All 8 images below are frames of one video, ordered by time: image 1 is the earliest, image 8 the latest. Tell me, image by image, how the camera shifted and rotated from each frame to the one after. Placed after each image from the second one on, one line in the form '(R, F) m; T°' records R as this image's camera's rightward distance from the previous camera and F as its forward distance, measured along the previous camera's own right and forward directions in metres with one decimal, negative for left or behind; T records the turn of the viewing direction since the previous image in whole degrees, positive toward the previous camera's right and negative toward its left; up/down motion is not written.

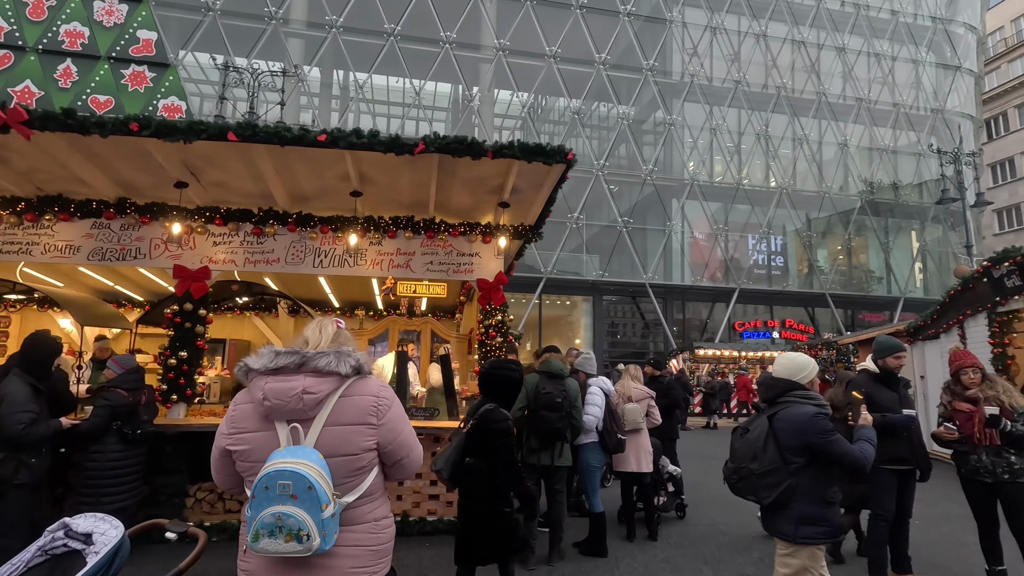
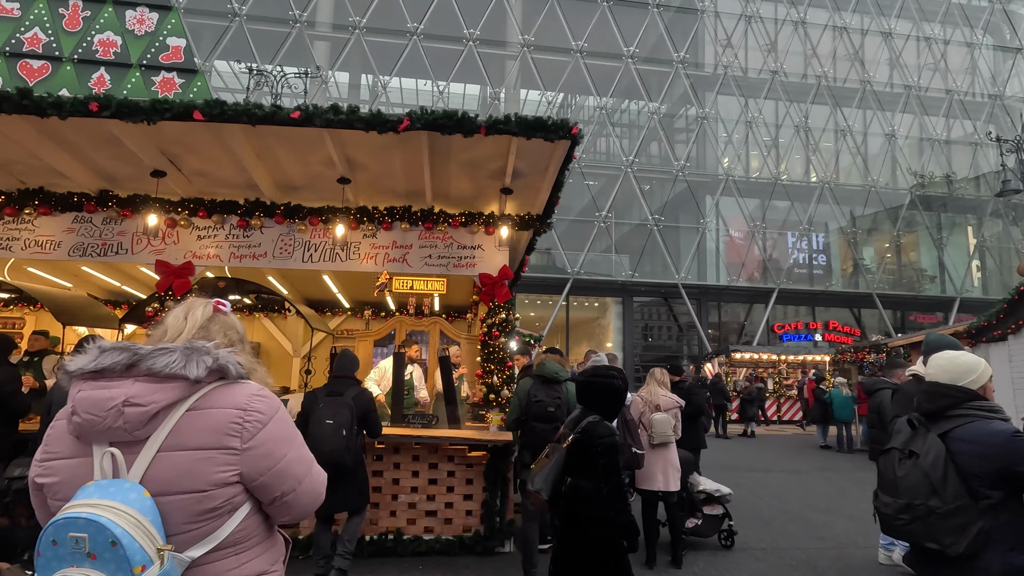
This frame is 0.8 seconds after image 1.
(+0.3, +0.6) m; -4°
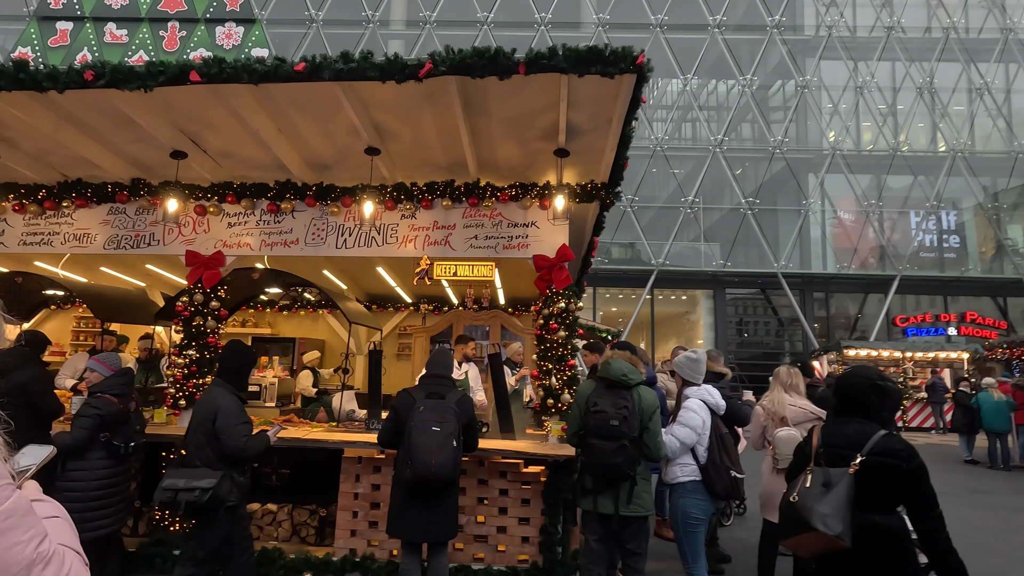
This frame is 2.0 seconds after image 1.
(+0.2, +1.0) m; -9°
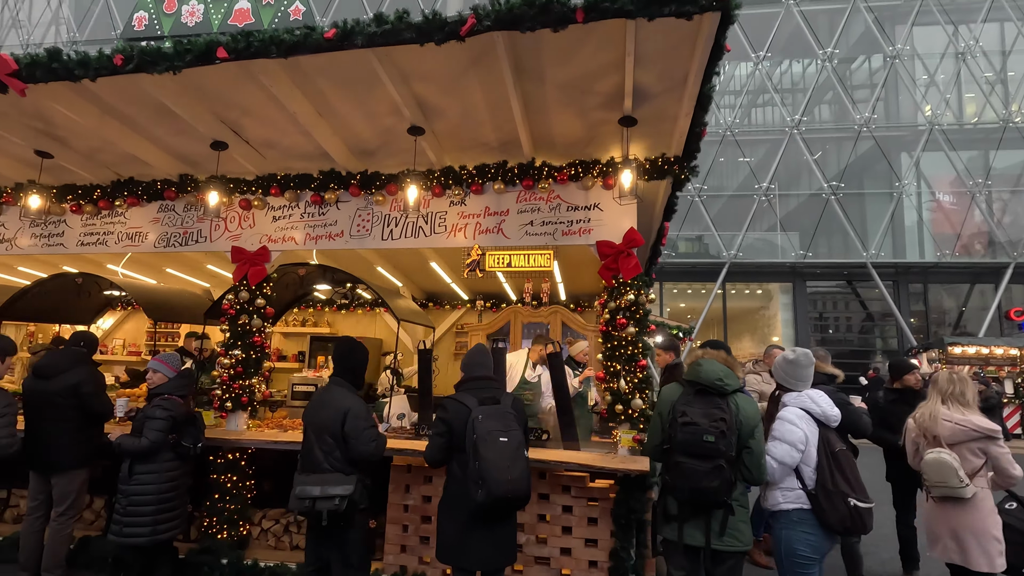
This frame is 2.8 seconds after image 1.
(0.0, +0.5) m; -7°
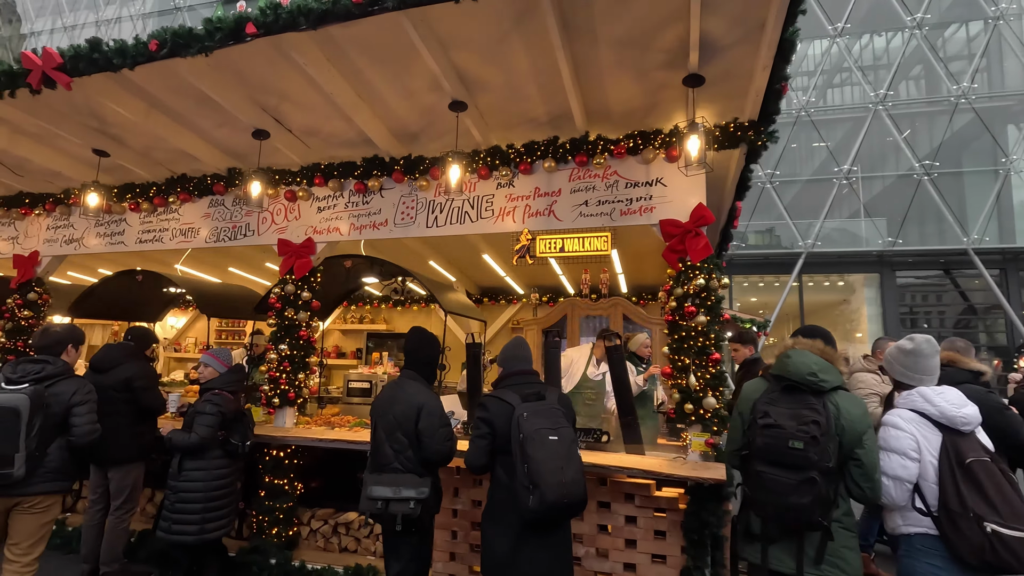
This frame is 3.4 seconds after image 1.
(+0.1, +0.4) m; -7°
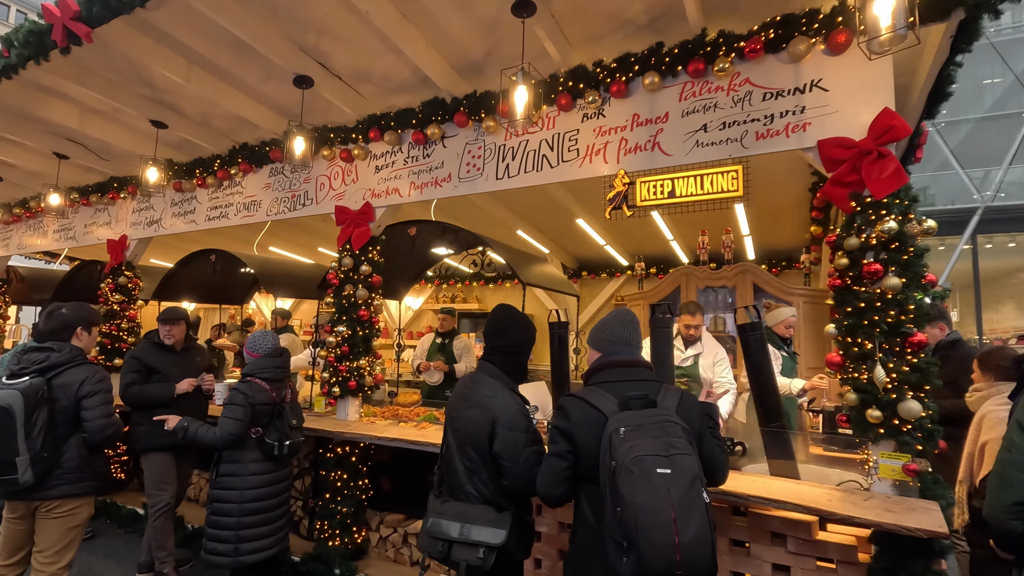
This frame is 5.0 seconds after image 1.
(+0.1, +1.0) m; -12°
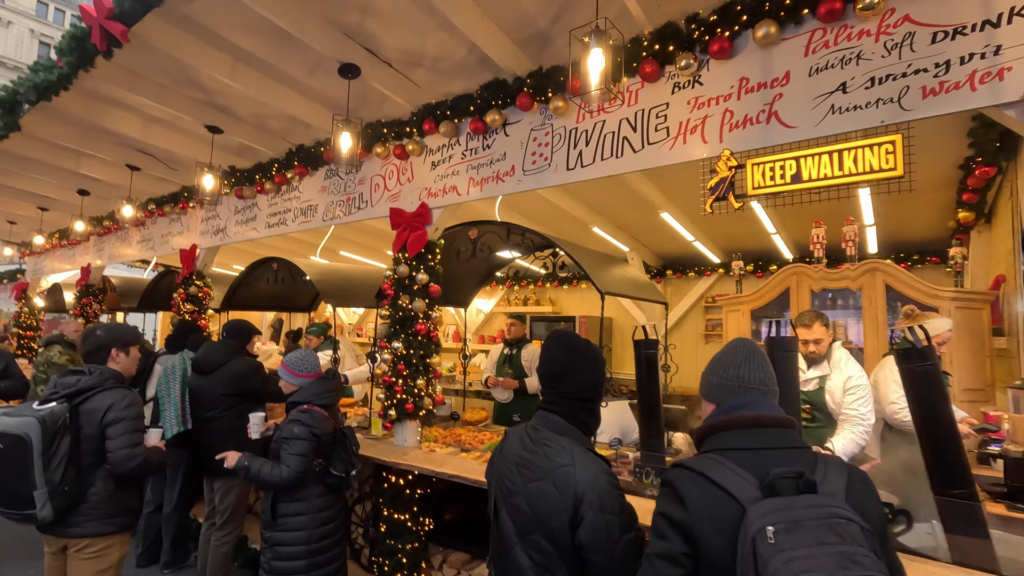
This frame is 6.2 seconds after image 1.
(0.0, +0.6) m; -8°
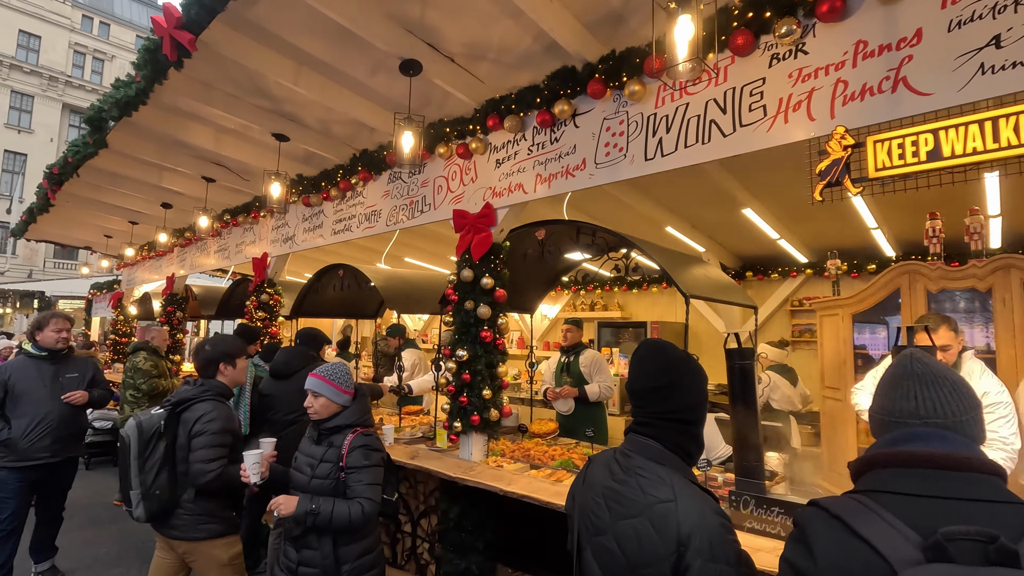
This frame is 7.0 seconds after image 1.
(-0.1, +0.2) m; -7°
